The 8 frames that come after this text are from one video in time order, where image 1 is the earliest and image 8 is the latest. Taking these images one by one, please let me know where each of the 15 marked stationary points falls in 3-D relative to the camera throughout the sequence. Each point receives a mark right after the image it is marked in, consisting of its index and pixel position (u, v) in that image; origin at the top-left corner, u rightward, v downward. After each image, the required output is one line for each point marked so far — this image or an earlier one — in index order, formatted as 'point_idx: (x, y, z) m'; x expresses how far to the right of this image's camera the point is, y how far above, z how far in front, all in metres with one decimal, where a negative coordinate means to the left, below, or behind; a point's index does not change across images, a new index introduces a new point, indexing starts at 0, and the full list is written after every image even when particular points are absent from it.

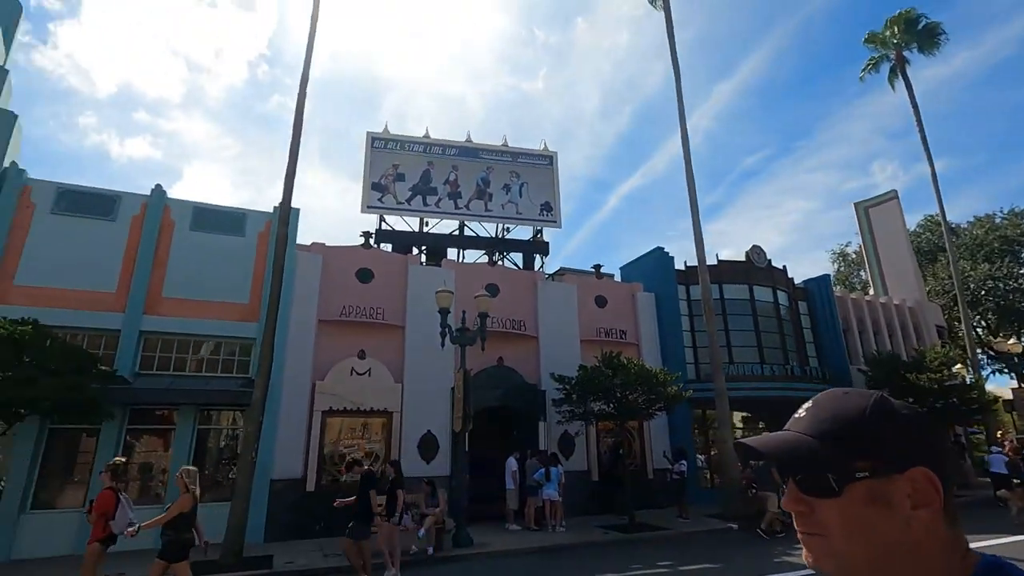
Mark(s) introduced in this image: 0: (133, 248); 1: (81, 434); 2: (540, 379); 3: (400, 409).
0: (-9.5, +1.0, +13.5) m
1: (-9.7, -3.3, +12.2) m
2: (+0.8, -2.7, +15.8) m
3: (-3.0, -3.2, +14.2) m
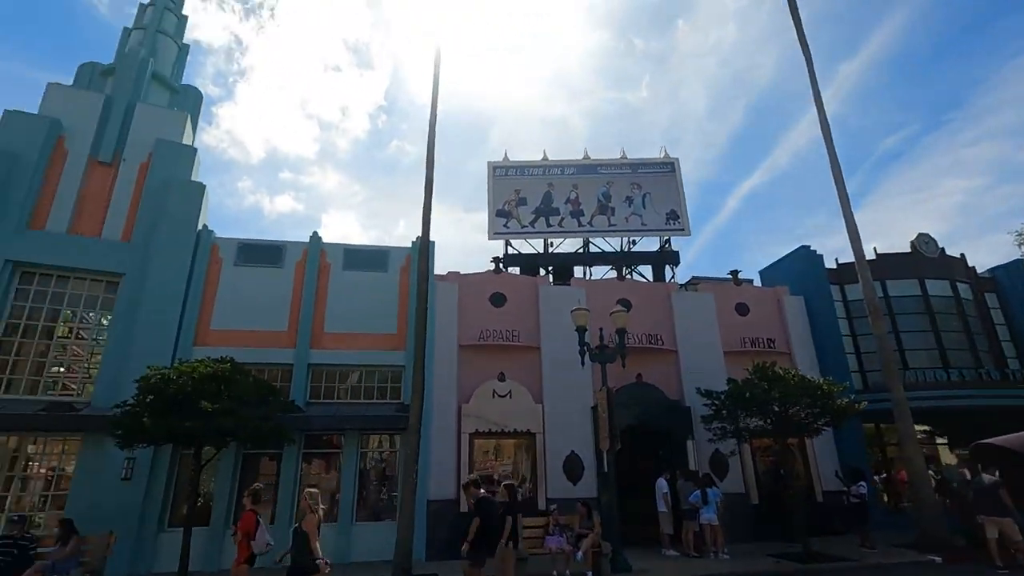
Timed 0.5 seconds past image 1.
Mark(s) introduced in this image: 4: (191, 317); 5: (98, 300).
0: (-6.0, -0.1, +15.1) m
1: (-6.2, -4.4, +13.7) m
2: (+4.8, -3.0, +15.0) m
3: (+0.8, -3.8, +14.2) m
4: (-8.6, -0.8, +14.3) m
5: (-10.8, -0.3, +13.9) m
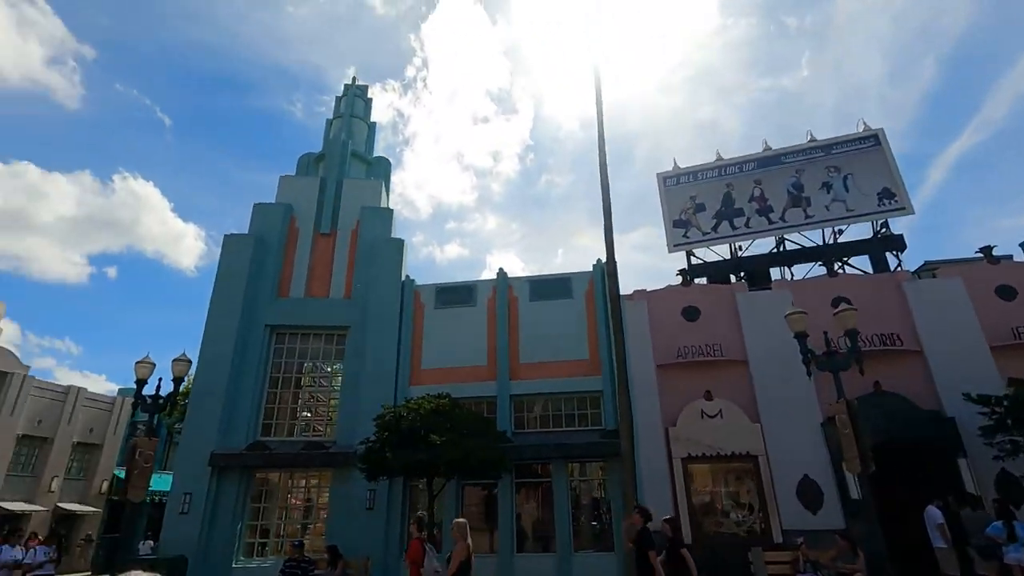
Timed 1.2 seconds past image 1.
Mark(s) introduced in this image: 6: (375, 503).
0: (-0.6, -1.1, +15.9) m
1: (-0.7, -5.4, +14.3) m
2: (+10.0, -2.7, +12.4) m
3: (+6.1, -3.9, +12.8) m
4: (-3.1, -2.1, +15.8) m
5: (-5.4, -1.9, +16.1) m
6: (-3.6, -5.6, +14.1) m
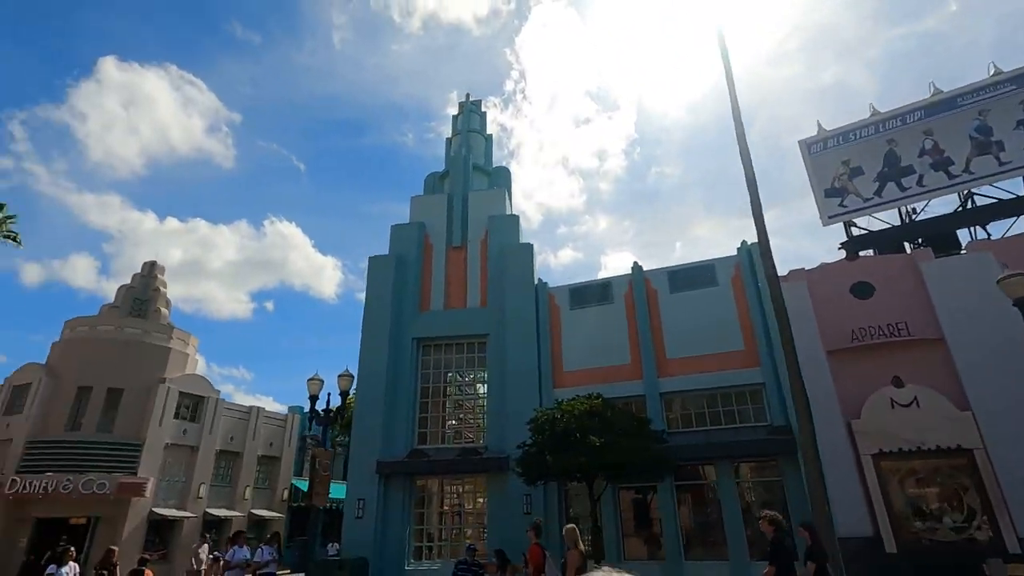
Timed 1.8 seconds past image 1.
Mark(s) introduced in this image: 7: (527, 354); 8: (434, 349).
0: (+3.5, -1.0, +15.3) m
1: (+3.4, -5.2, +13.6) m
2: (+13.1, -1.5, +9.6) m
3: (+9.5, -3.1, +10.8) m
4: (+1.0, -2.2, +15.7) m
5: (-1.1, -2.2, +16.5) m
6: (+0.5, -5.8, +14.1) m
7: (+0.4, -2.0, +15.7) m
8: (-2.5, -1.9, +16.8) m
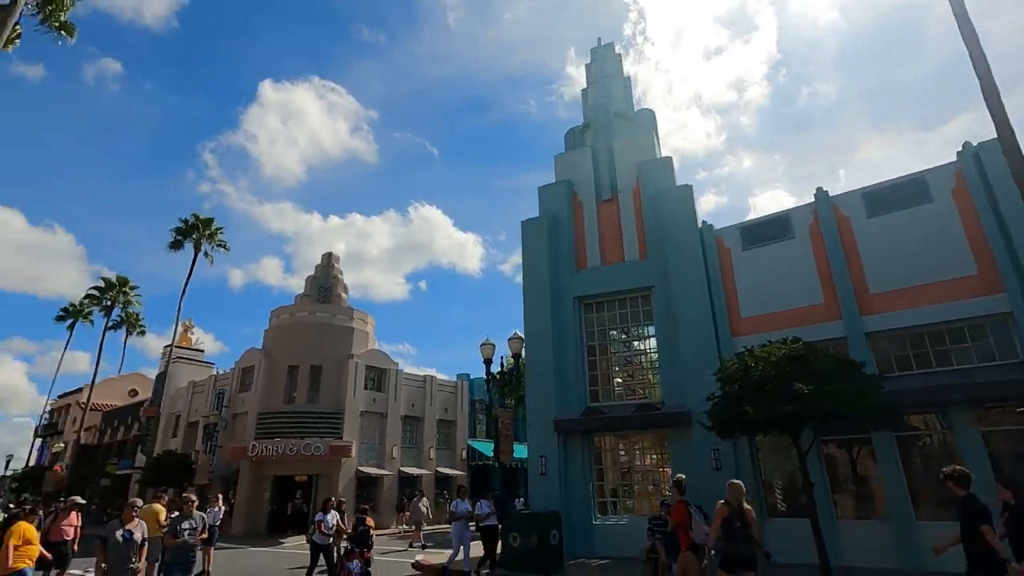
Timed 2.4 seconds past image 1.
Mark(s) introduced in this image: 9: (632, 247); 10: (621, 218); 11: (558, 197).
0: (+7.8, +0.8, +13.4) m
1: (+7.8, -3.5, +12.1) m
2: (+15.7, +0.7, +5.5) m
3: (+12.7, -1.1, +7.6) m
4: (+5.7, -0.6, +14.6) m
5: (+3.8, -0.8, +15.9) m
6: (+5.2, -4.3, +13.3) m
7: (+5.1, -0.4, +14.7) m
8: (+2.6, -0.6, +16.5) m
9: (+3.7, +1.3, +16.4) m
10: (+3.5, +2.2, +16.9) m
11: (+1.5, +3.1, +17.9) m
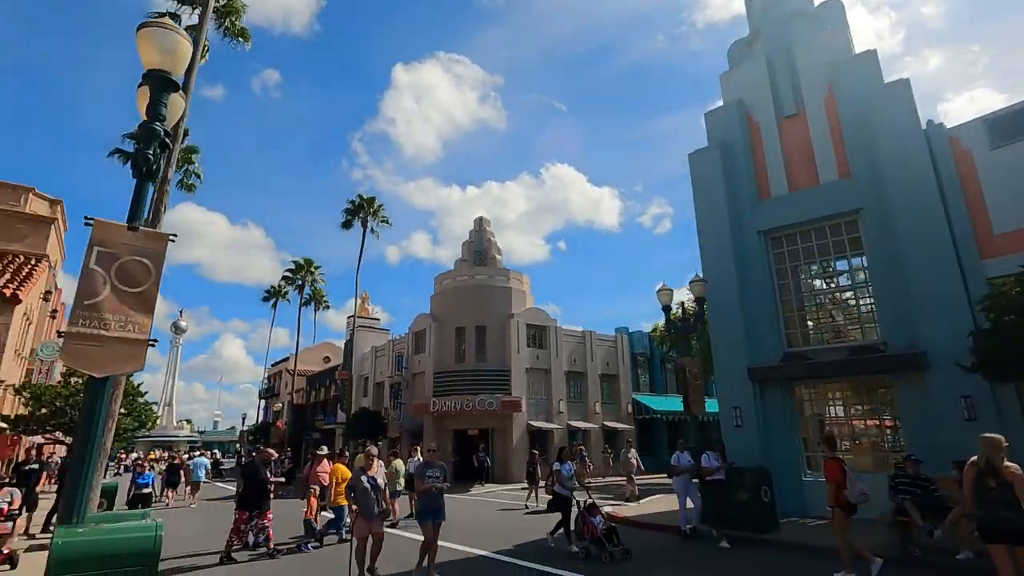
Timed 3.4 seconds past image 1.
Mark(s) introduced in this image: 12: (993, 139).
0: (+11.5, +2.8, +10.0) m
1: (+11.6, -1.7, +9.1) m
2: (+17.2, +2.5, +0.3) m
3: (+14.9, +0.7, +3.3) m
4: (+9.9, +1.3, +11.8) m
5: (+8.5, +1.2, +13.5) m
6: (+9.4, -2.5, +10.9) m
7: (+9.4, +1.5, +12.0) m
8: (+7.4, +1.3, +14.5) m
9: (+8.3, +3.2, +14.0) m
10: (+8.1, +4.2, +14.4) m
11: (+6.4, +5.0, +15.8) m
12: (+10.5, +3.3, +11.6) m
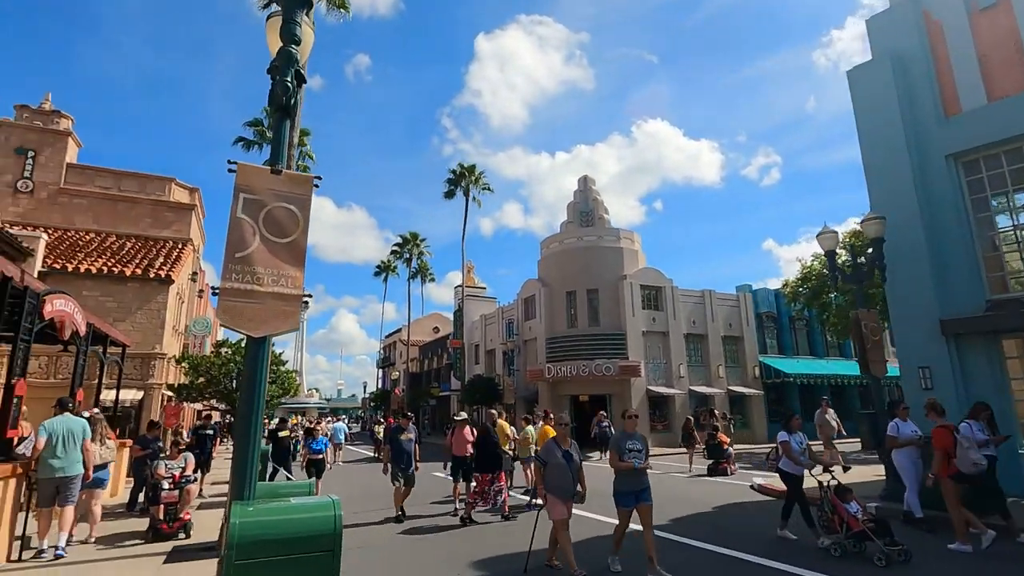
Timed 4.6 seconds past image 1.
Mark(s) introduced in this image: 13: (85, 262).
0: (+13.6, +4.1, +6.6) m
1: (+13.7, -0.4, +5.9) m
2: (+17.5, +3.5, -3.9) m
3: (+15.9, +1.8, -0.5) m
4: (+12.4, +2.7, +8.7) m
5: (+11.3, +2.6, +10.7) m
6: (+12.0, -1.2, +8.1) m
7: (+11.9, +2.9, +9.0) m
8: (+10.4, +2.8, +11.7) m
9: (+11.1, +4.7, +11.0) m
10: (+10.9, +5.6, +11.5) m
11: (+9.5, +6.5, +13.1) m
12: (+12.8, +4.7, +8.3) m
13: (-14.4, +0.9, +18.1) m
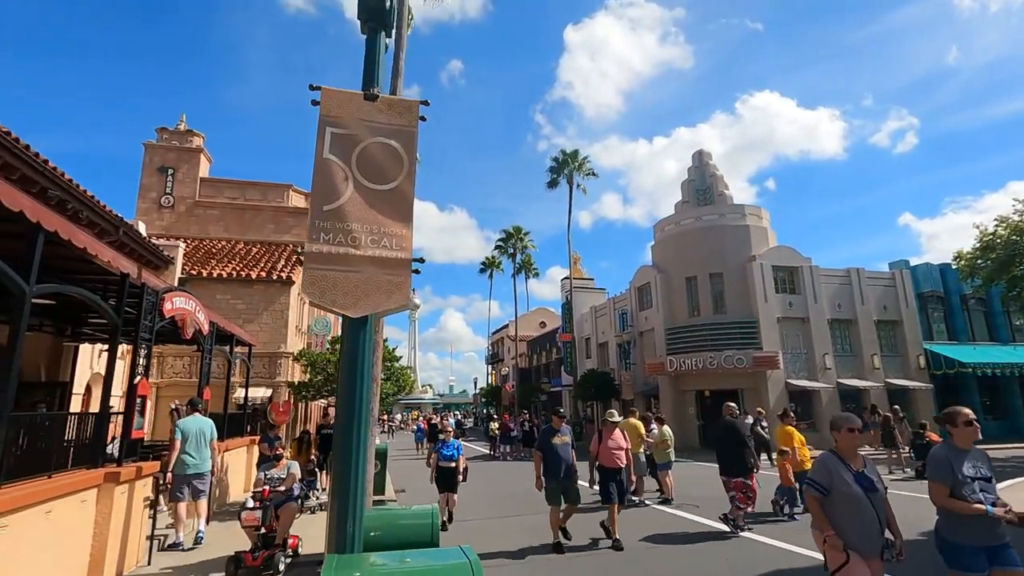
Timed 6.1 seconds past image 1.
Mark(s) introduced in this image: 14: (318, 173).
0: (+14.7, +5.0, +2.5) m
1: (+14.8, +0.5, +1.8) m
2: (+16.5, +4.4, -8.6) m
3: (+15.7, +2.6, -4.9) m
4: (+13.9, +3.6, +4.8) m
5: (+13.2, +3.4, +6.9) m
6: (+13.6, -0.3, +4.3) m
7: (+13.5, +3.7, +5.2) m
8: (+12.6, +3.6, +8.2) m
9: (+13.0, +5.5, +7.3) m
10: (+12.9, +6.5, +7.8) m
11: (+11.7, +7.3, +9.6) m
12: (+14.2, +5.5, +4.3) m
13: (-10.5, +0.8, +19.1) m
14: (-1.1, +0.7, +3.1) m
